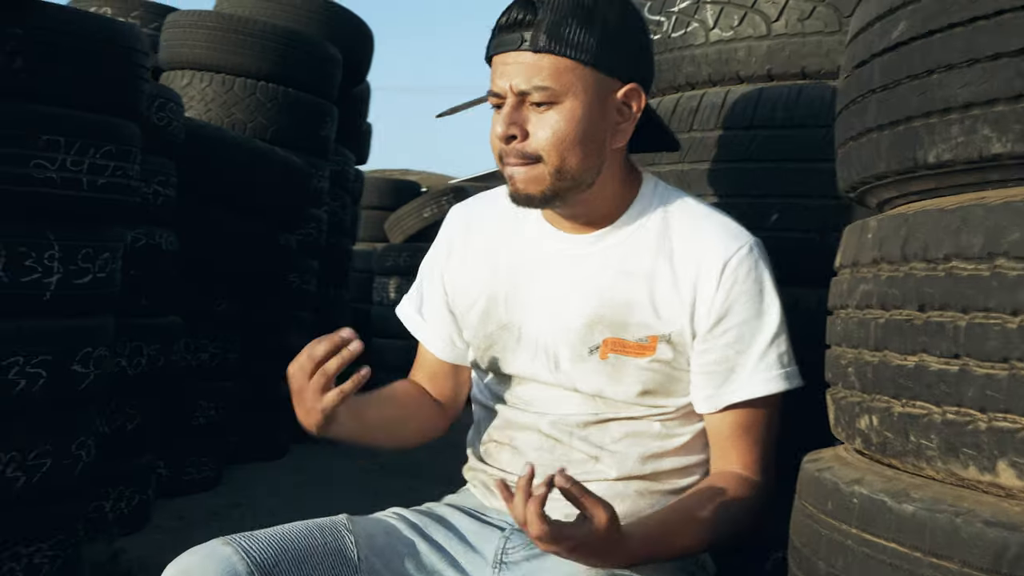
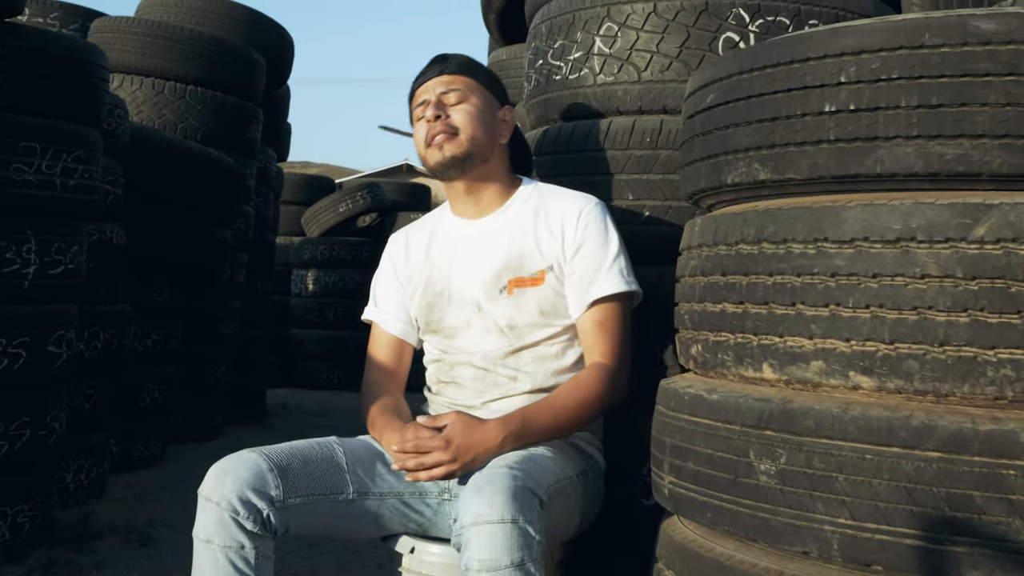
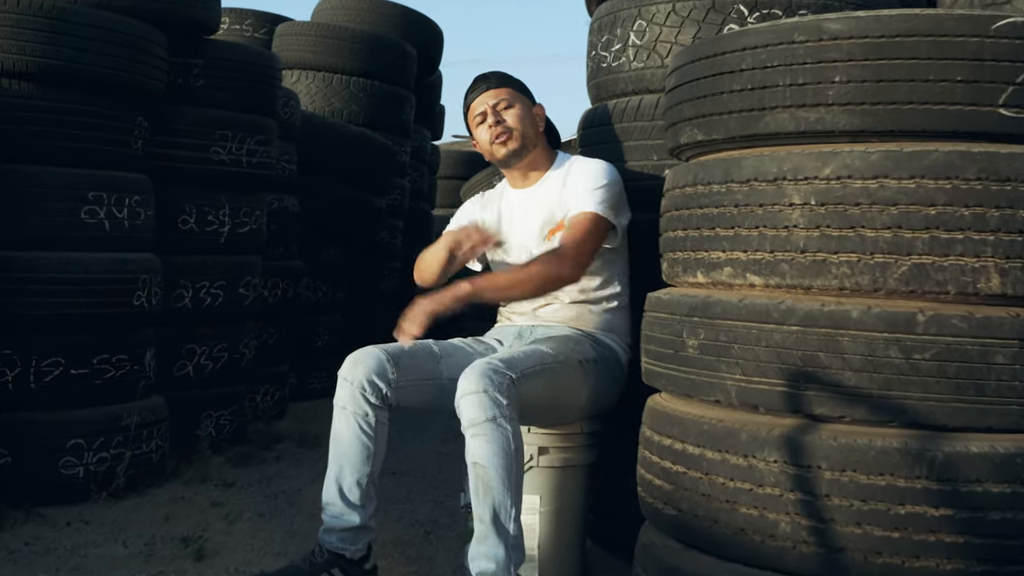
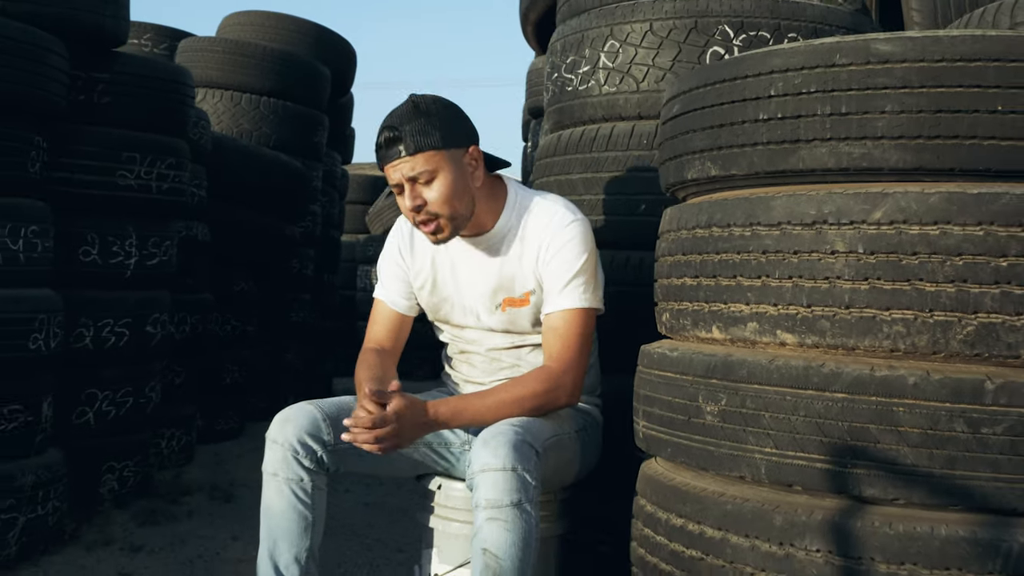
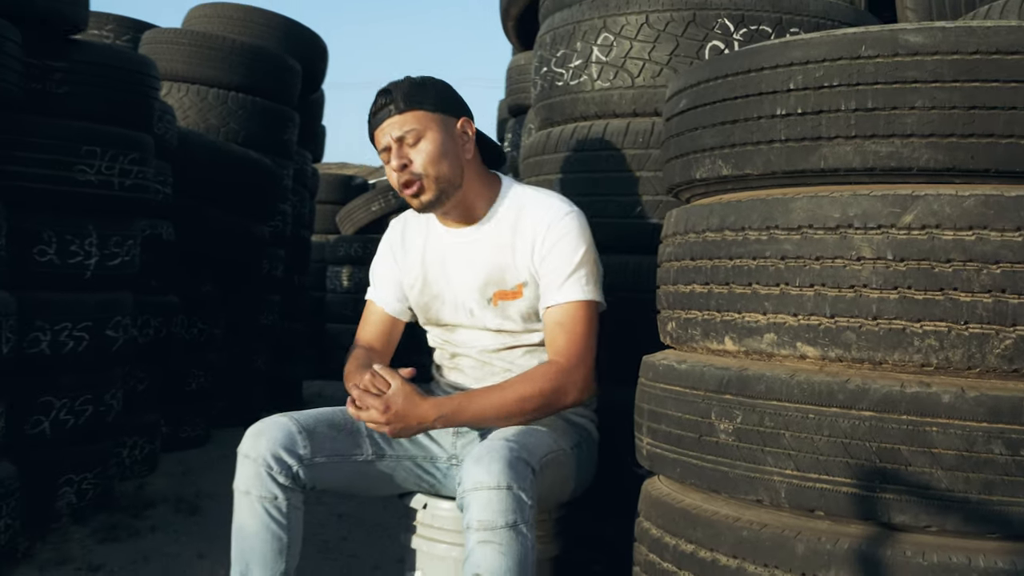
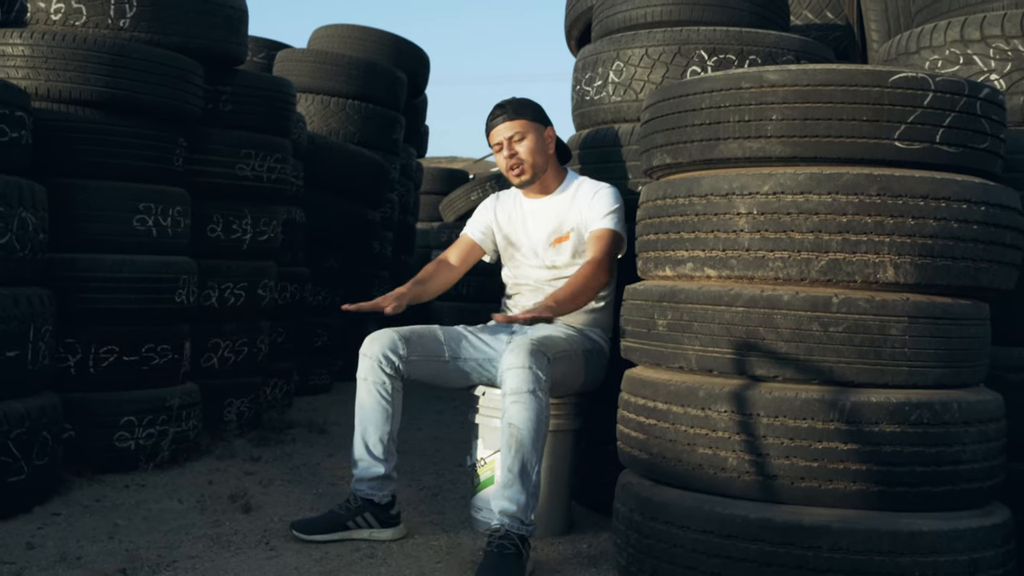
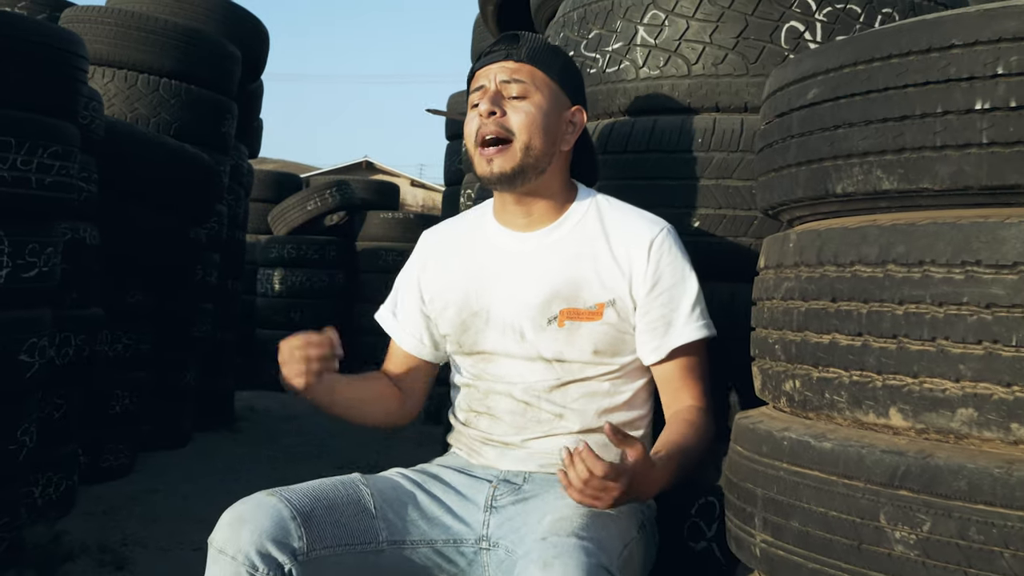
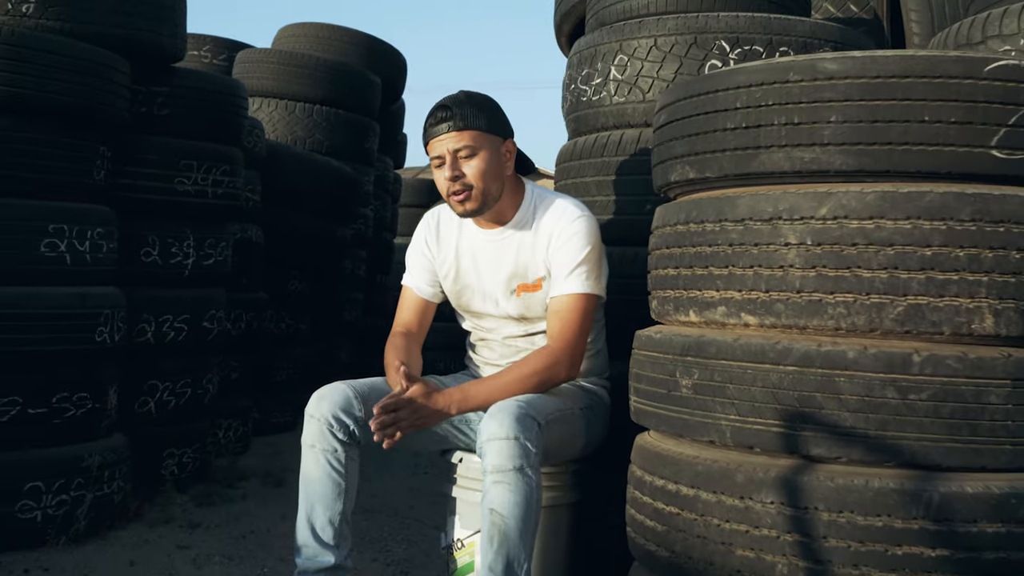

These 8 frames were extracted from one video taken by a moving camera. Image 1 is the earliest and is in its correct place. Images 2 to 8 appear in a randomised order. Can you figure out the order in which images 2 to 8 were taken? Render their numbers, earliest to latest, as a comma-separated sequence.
7, 2, 5, 4, 8, 6, 3
